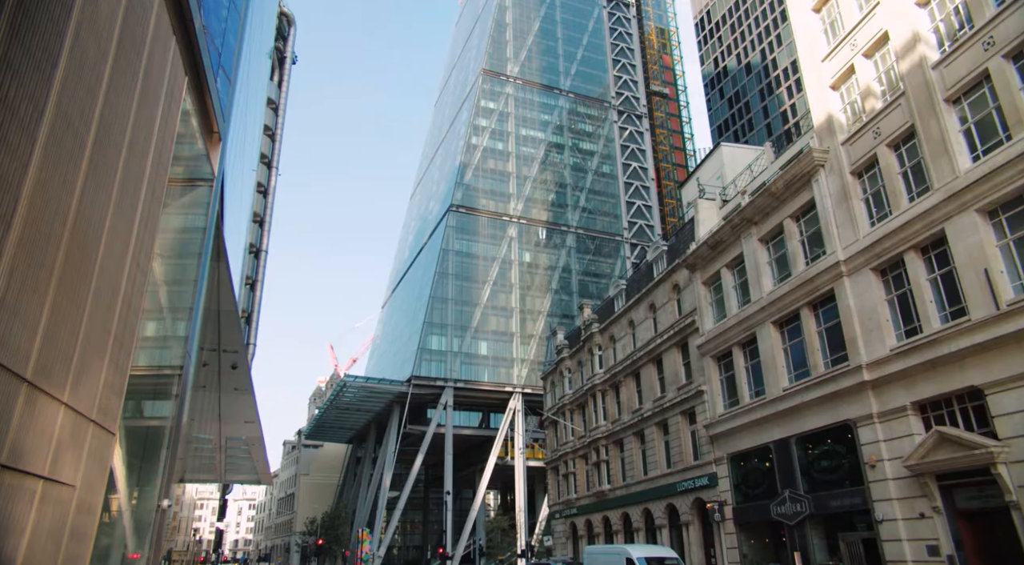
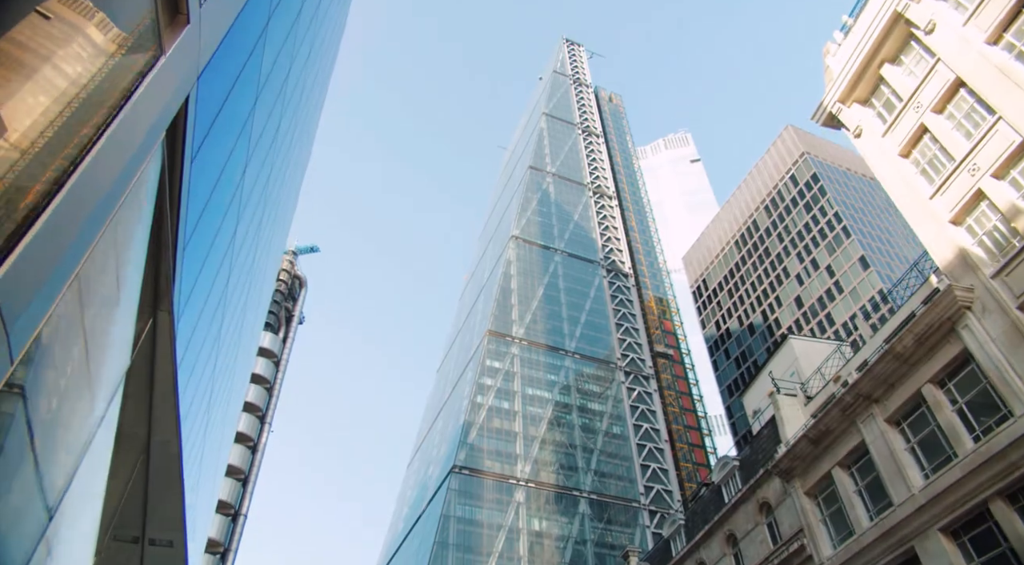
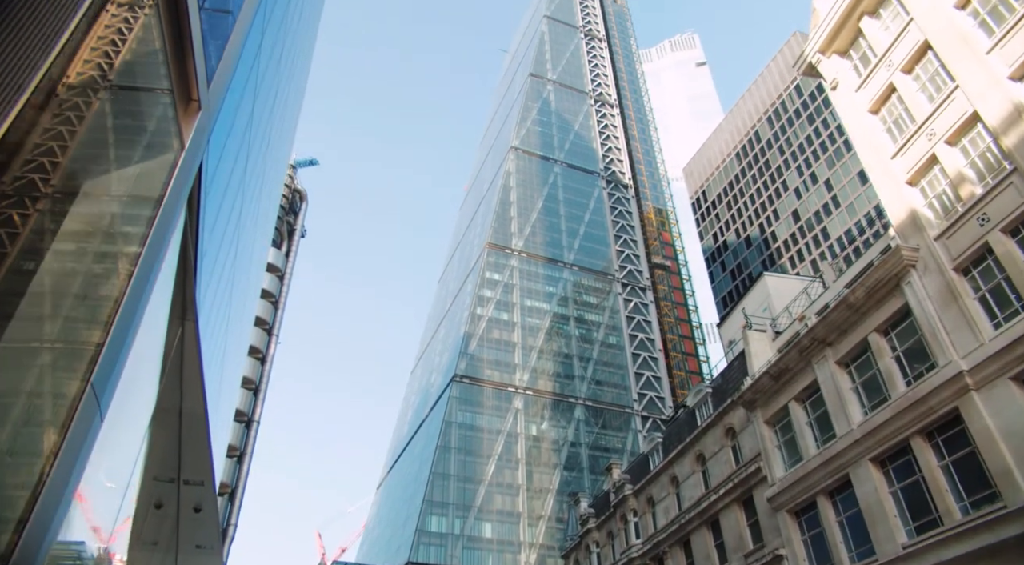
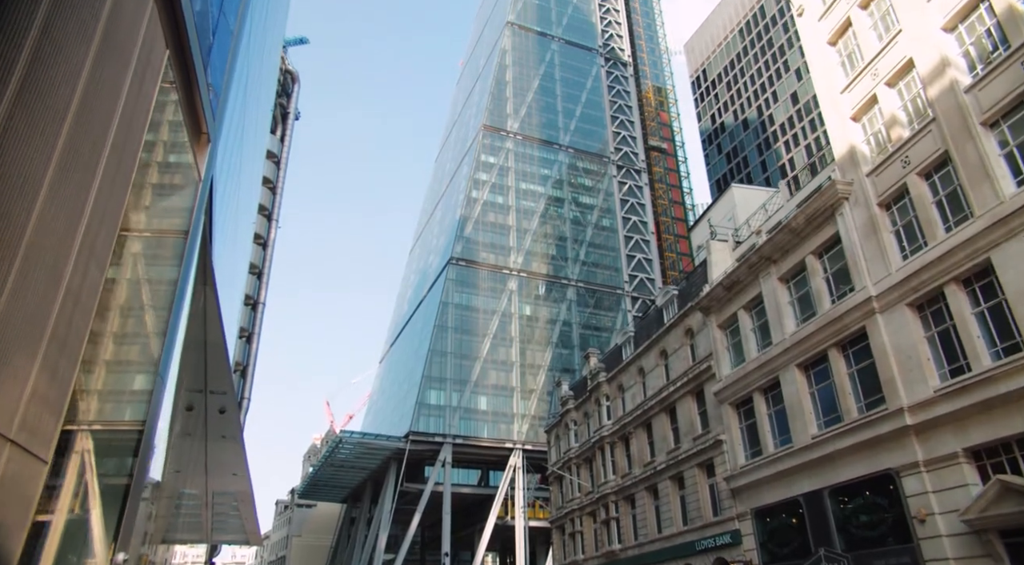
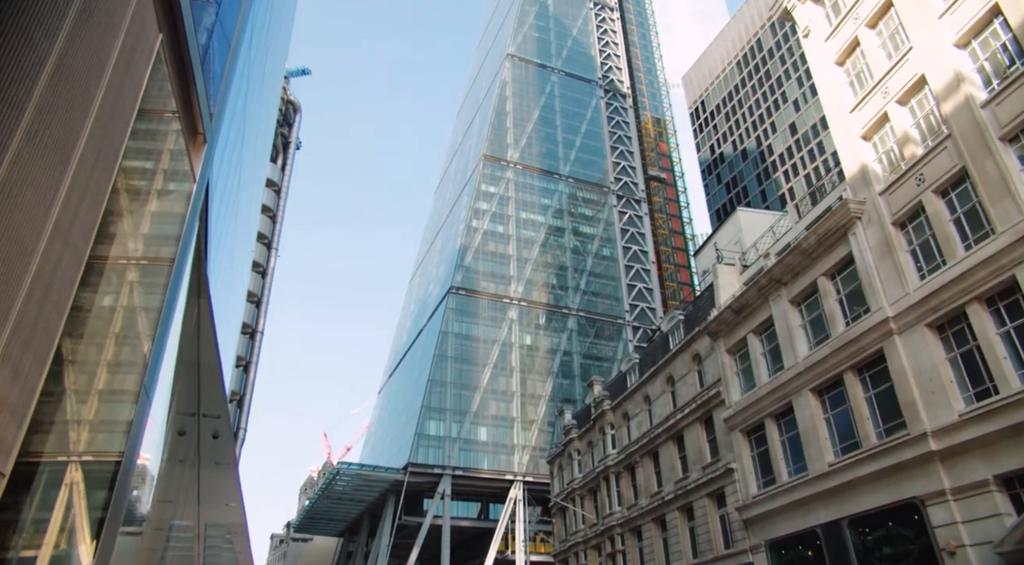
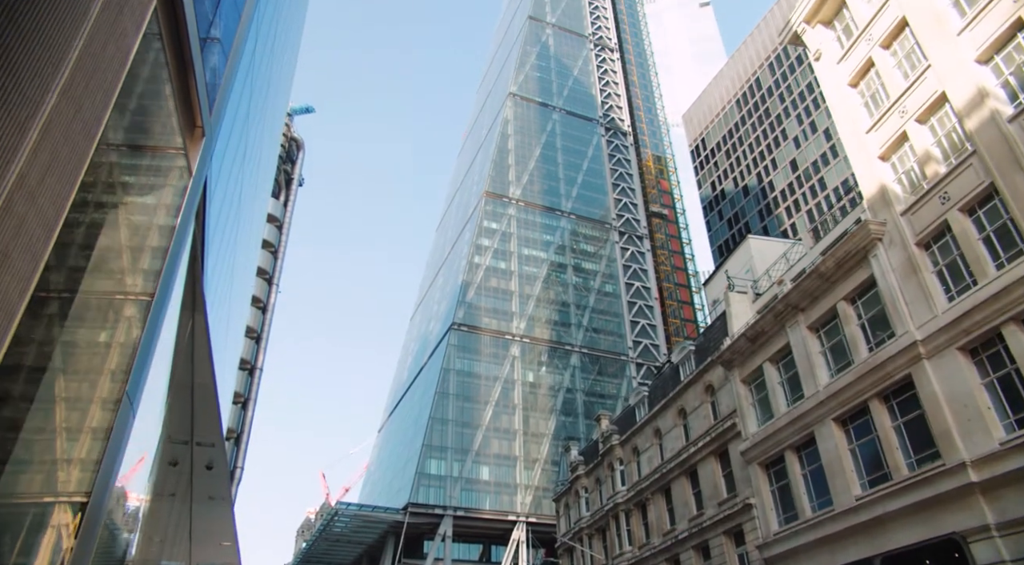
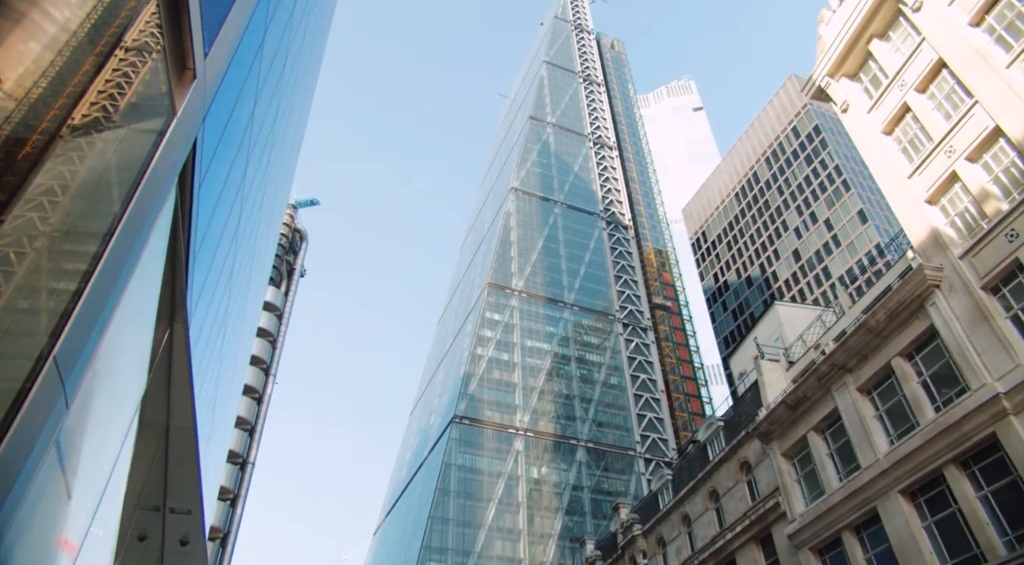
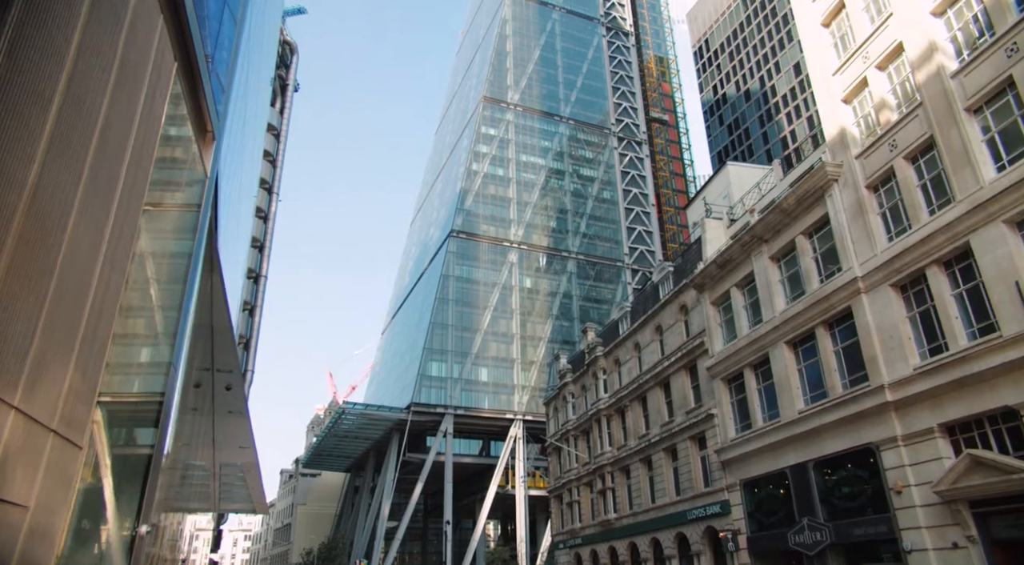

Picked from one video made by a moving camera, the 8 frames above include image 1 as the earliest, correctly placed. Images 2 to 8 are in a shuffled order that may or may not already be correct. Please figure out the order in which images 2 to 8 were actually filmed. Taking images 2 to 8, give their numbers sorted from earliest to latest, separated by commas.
8, 4, 5, 6, 3, 7, 2
